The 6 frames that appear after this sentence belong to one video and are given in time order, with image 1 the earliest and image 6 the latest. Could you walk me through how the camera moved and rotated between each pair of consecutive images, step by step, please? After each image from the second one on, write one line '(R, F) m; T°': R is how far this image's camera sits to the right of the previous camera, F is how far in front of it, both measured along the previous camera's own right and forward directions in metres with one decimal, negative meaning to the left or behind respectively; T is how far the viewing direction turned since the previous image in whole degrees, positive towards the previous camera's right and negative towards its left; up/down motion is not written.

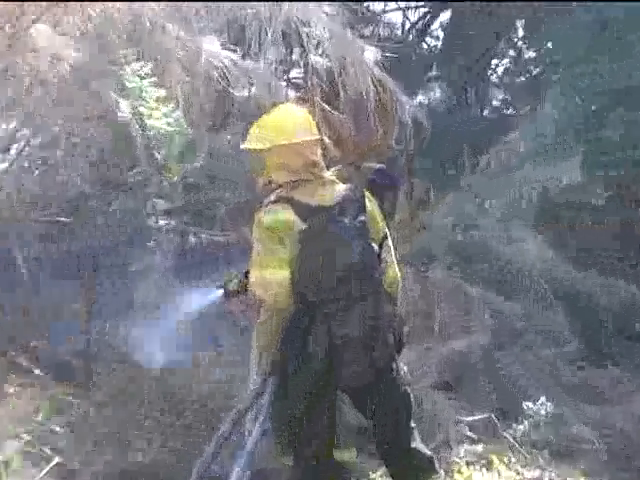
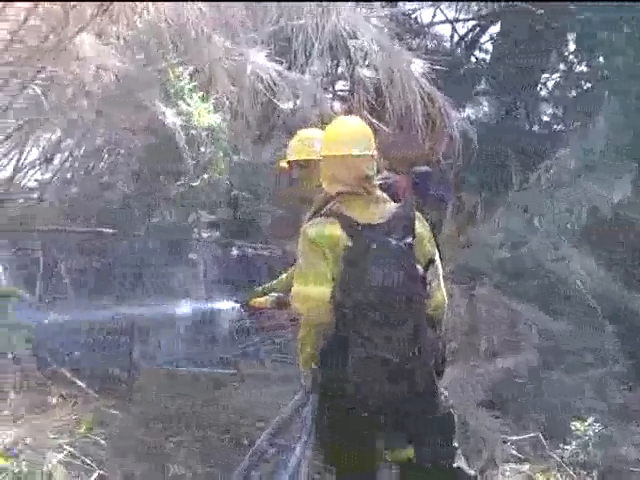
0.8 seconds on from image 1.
(-0.1, 0.0) m; -1°
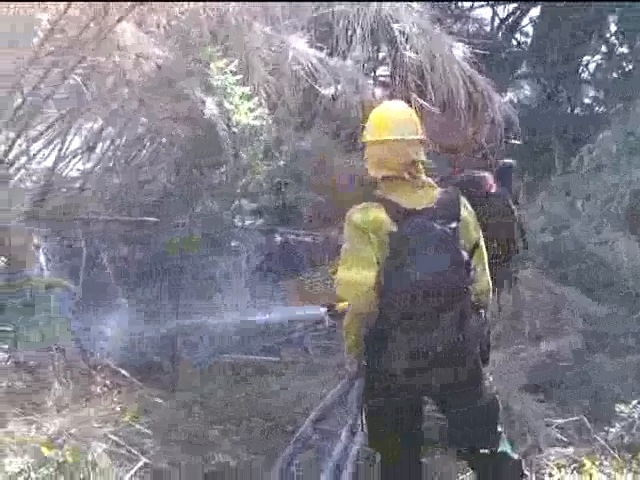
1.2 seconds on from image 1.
(-0.1, 0.0) m; 0°
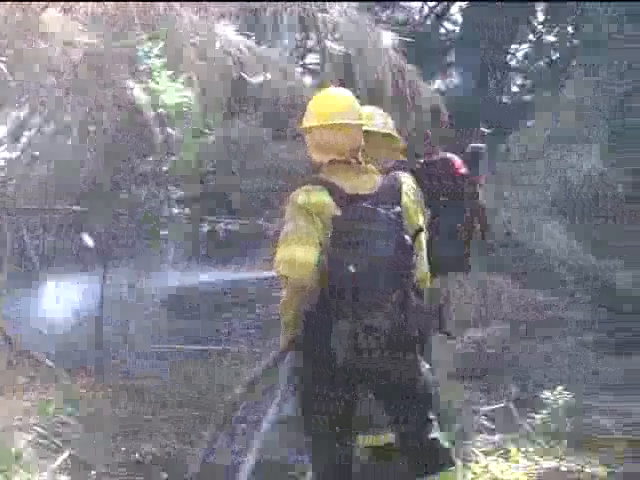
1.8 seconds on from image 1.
(+0.2, 0.0) m; +1°
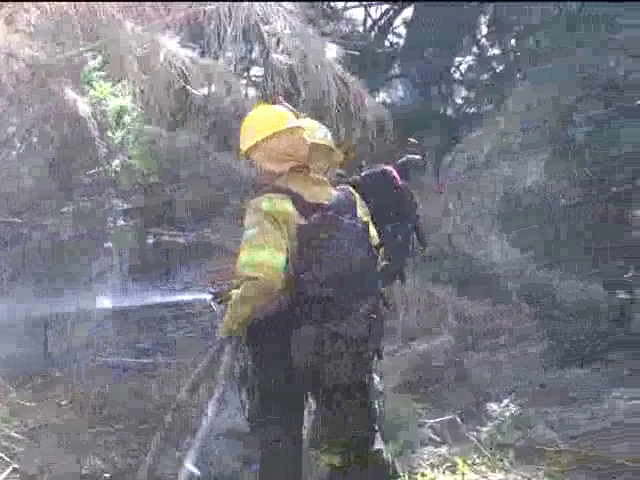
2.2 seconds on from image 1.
(+0.1, 0.0) m; +1°
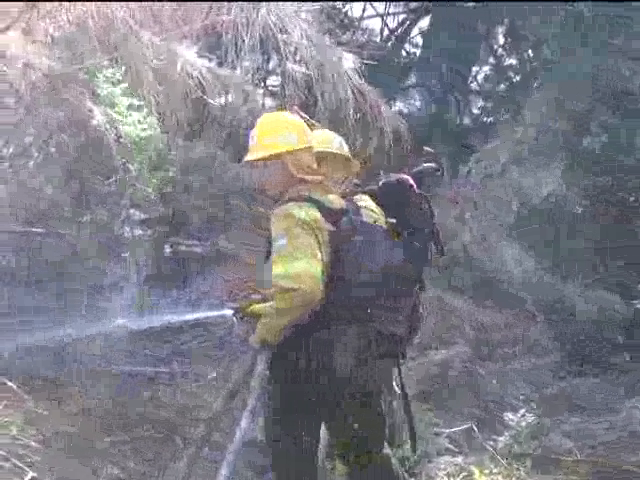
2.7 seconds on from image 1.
(-0.1, 0.0) m; 0°
